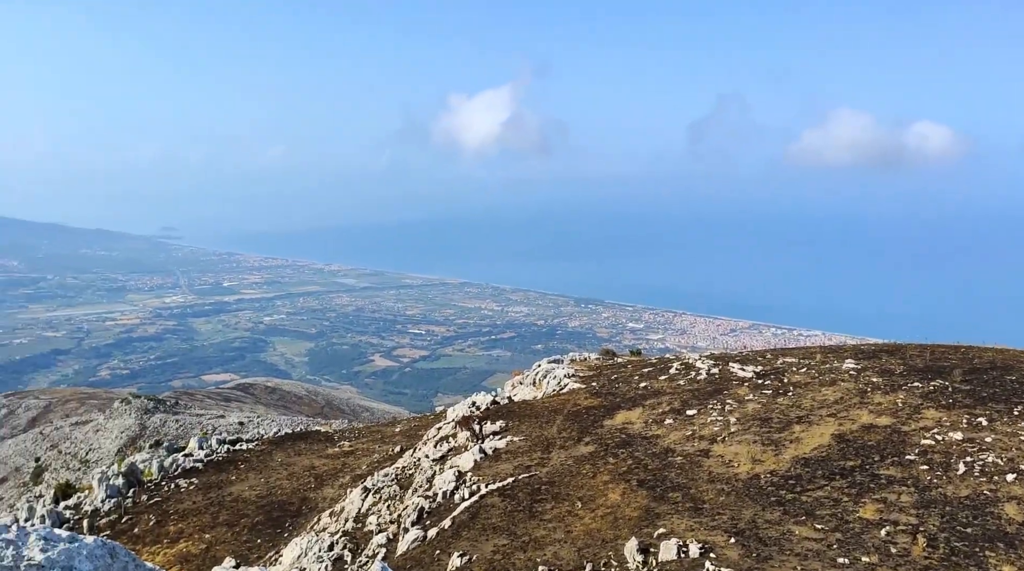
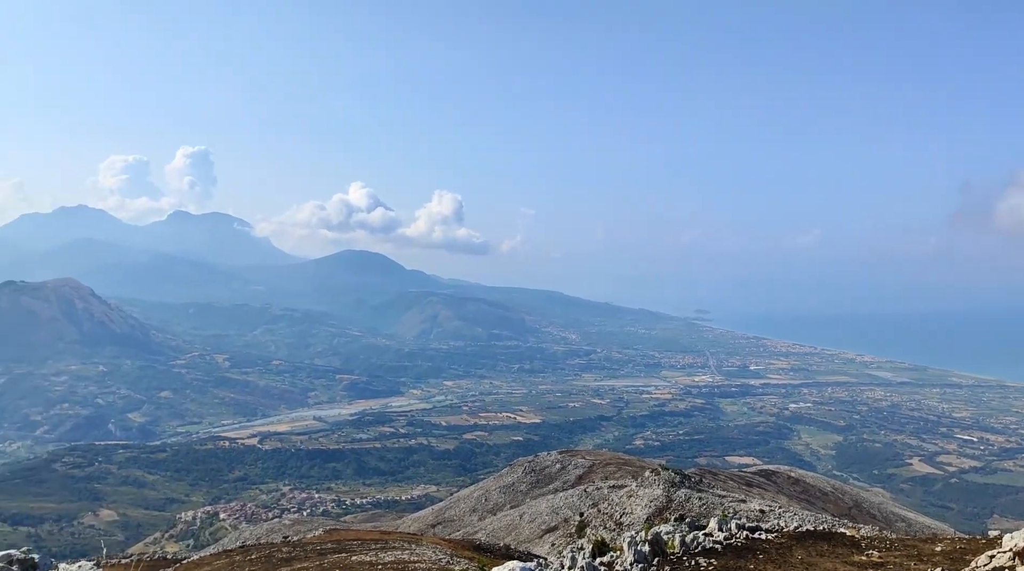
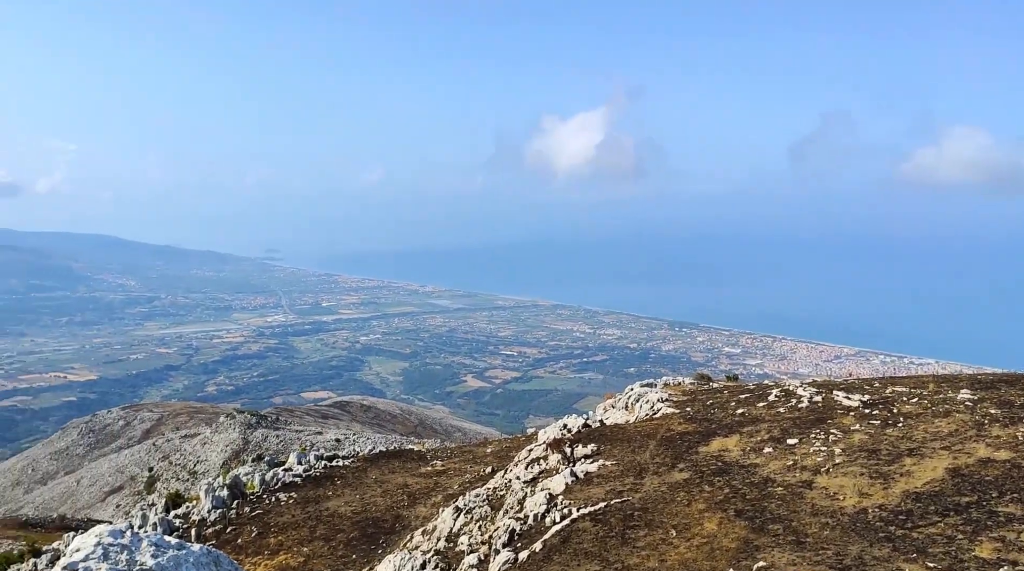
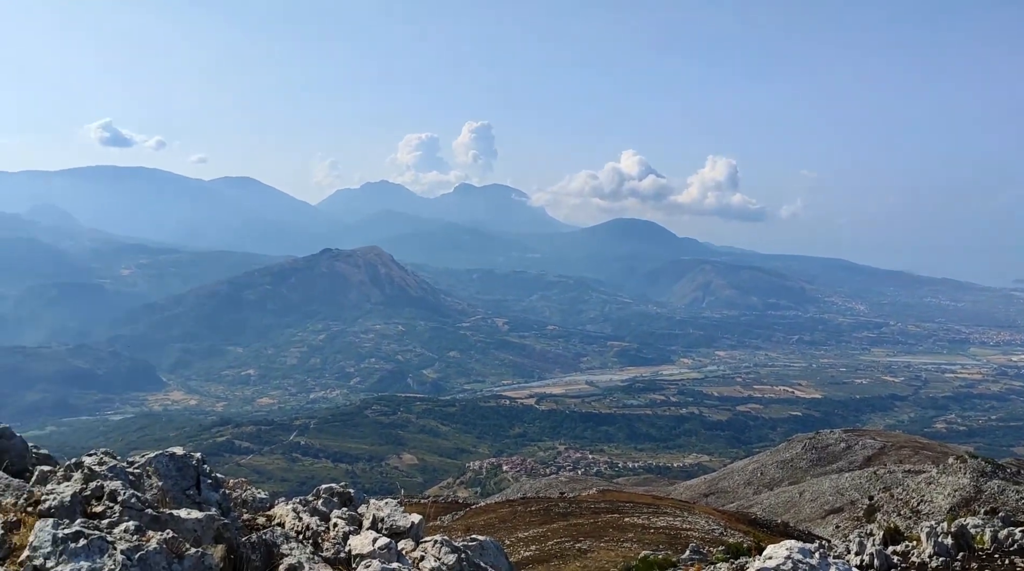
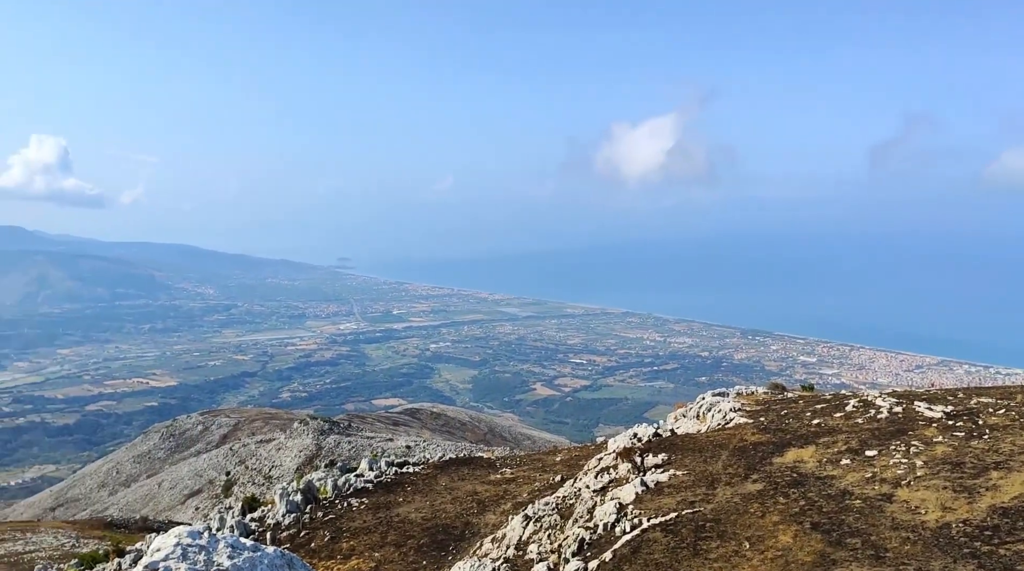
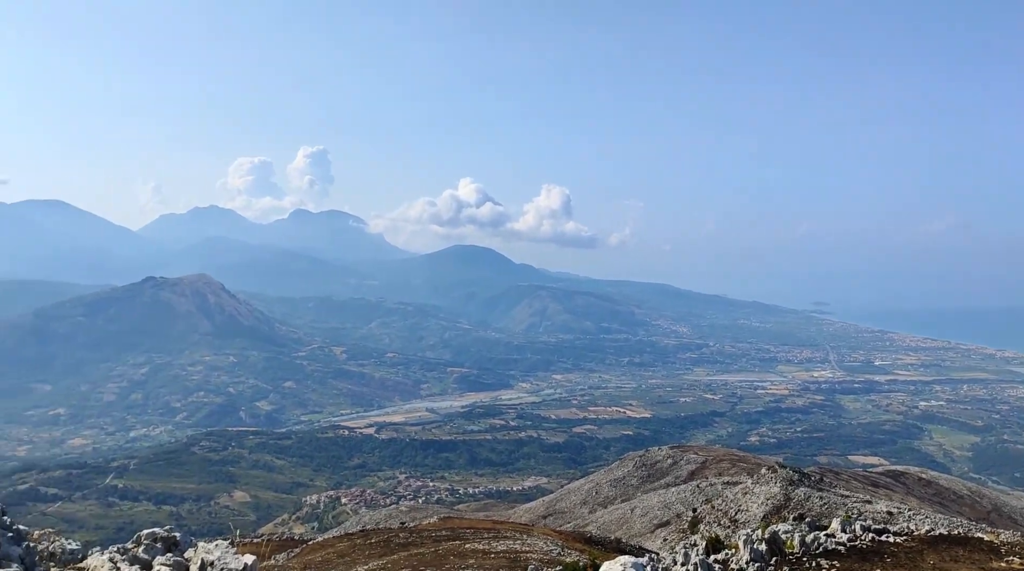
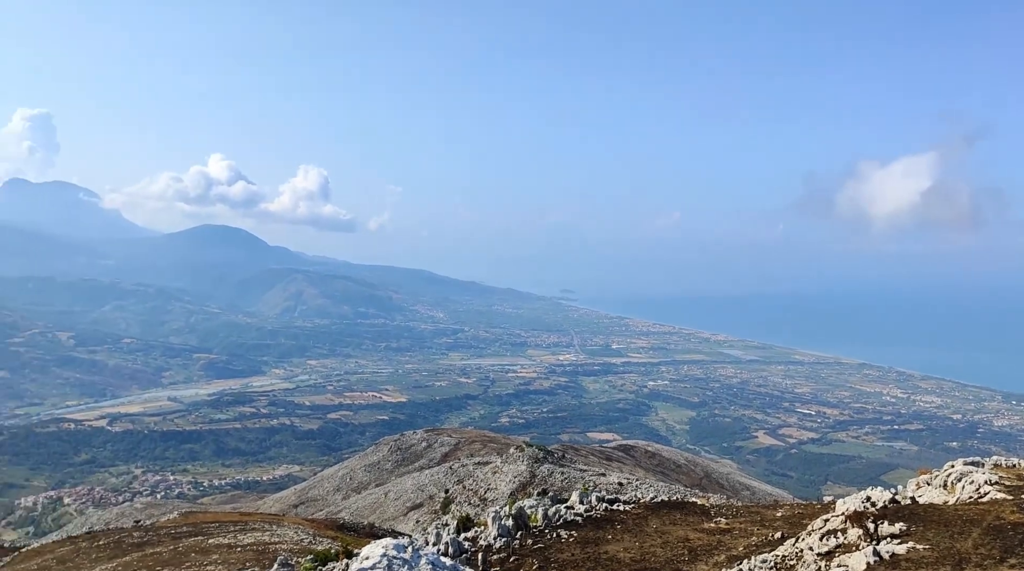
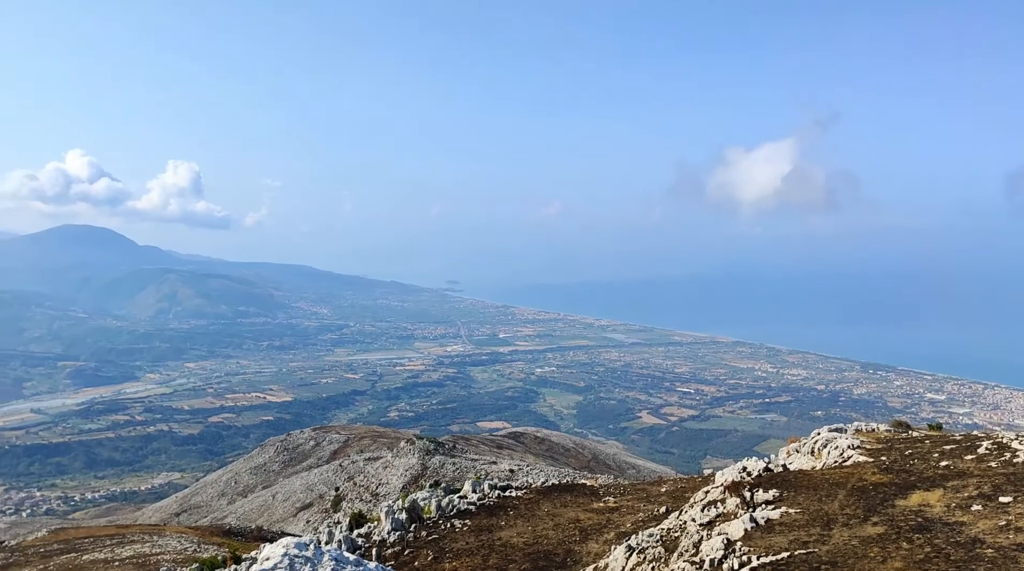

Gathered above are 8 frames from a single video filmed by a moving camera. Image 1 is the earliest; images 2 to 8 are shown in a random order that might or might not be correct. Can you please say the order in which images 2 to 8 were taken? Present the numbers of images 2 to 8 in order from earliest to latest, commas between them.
3, 5, 8, 7, 2, 6, 4
